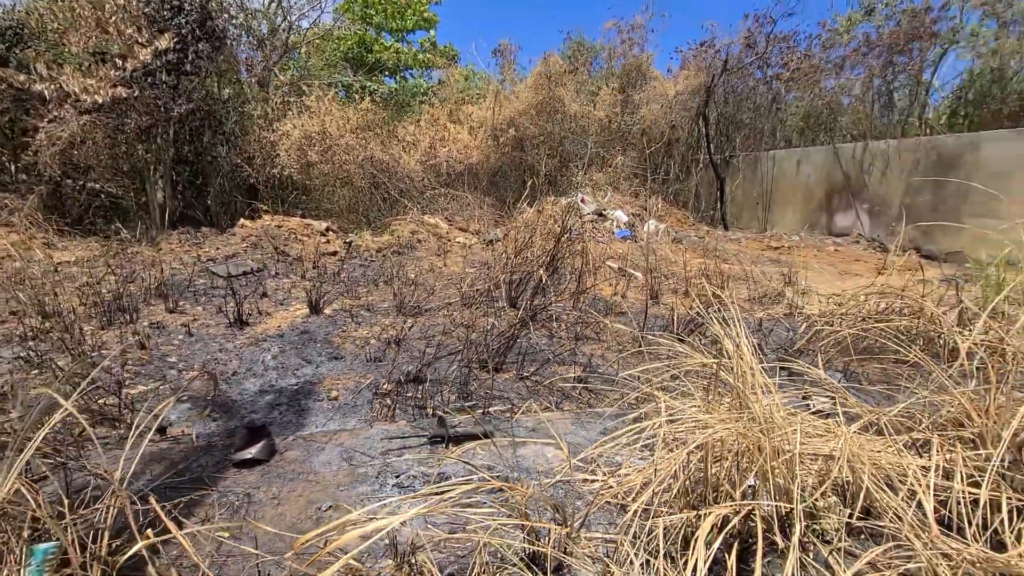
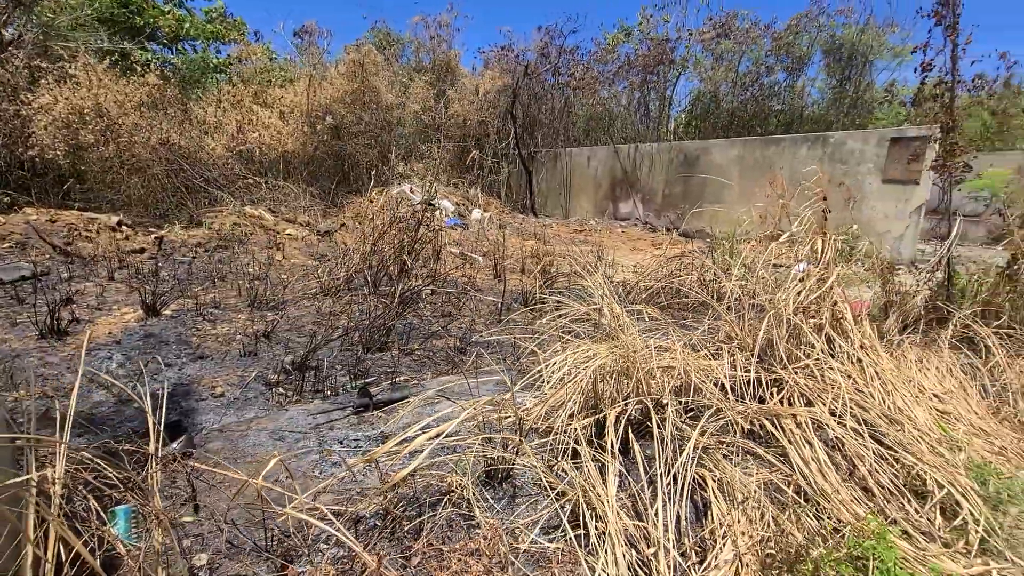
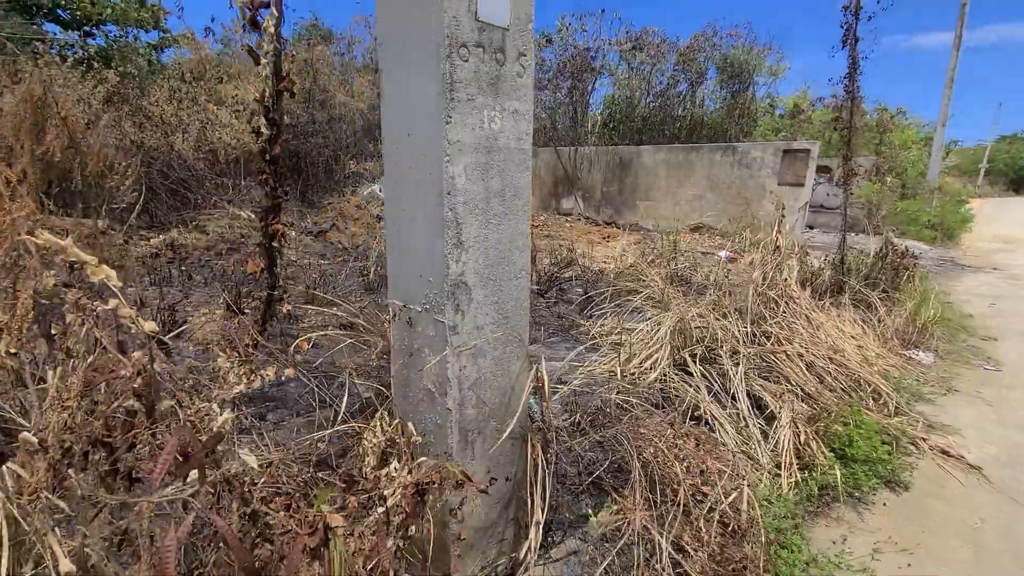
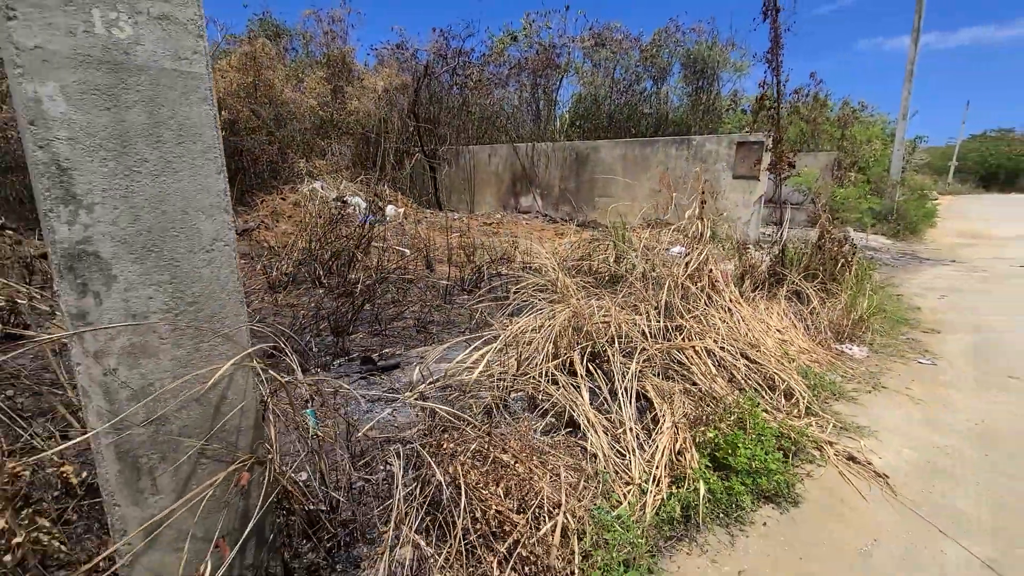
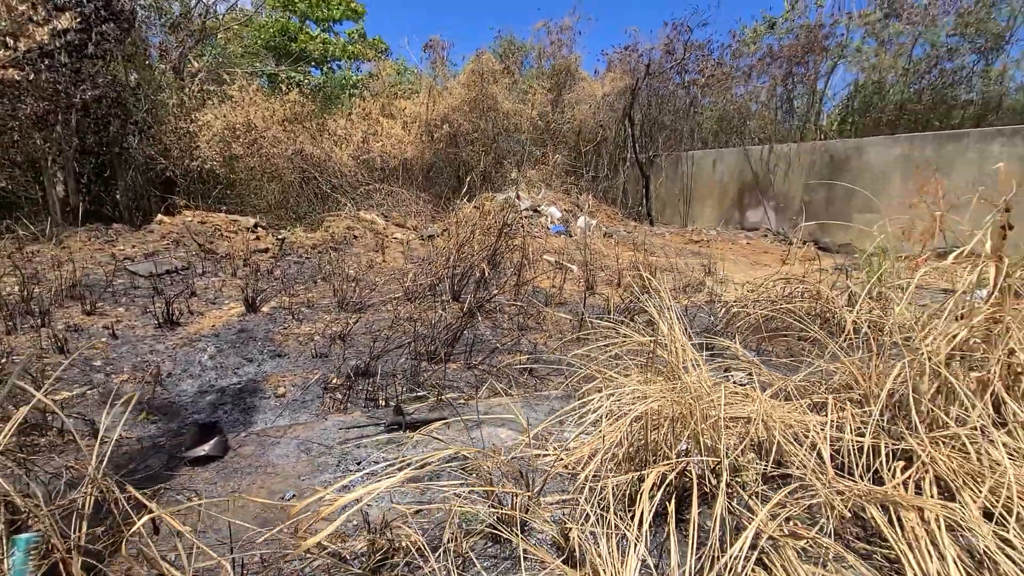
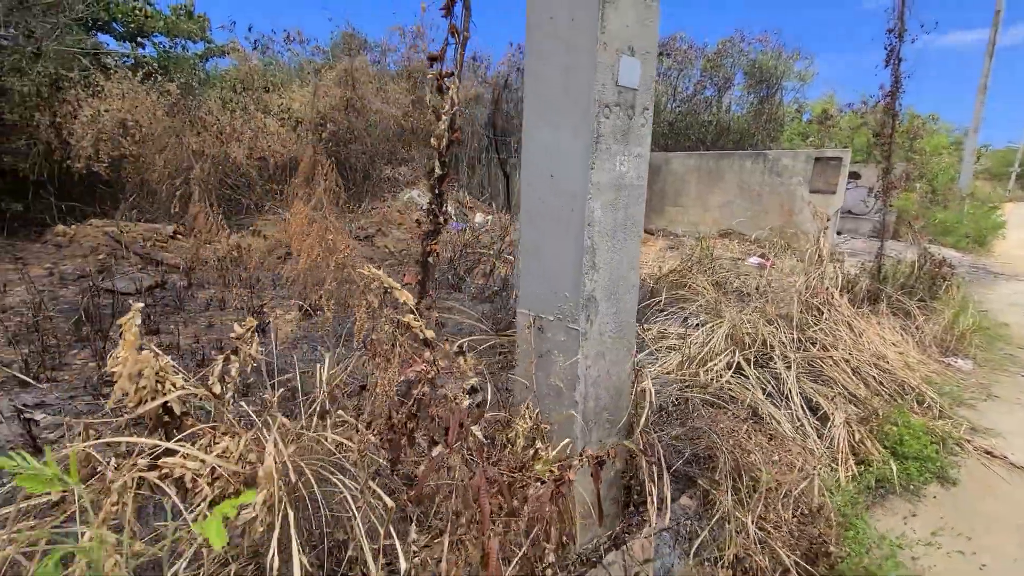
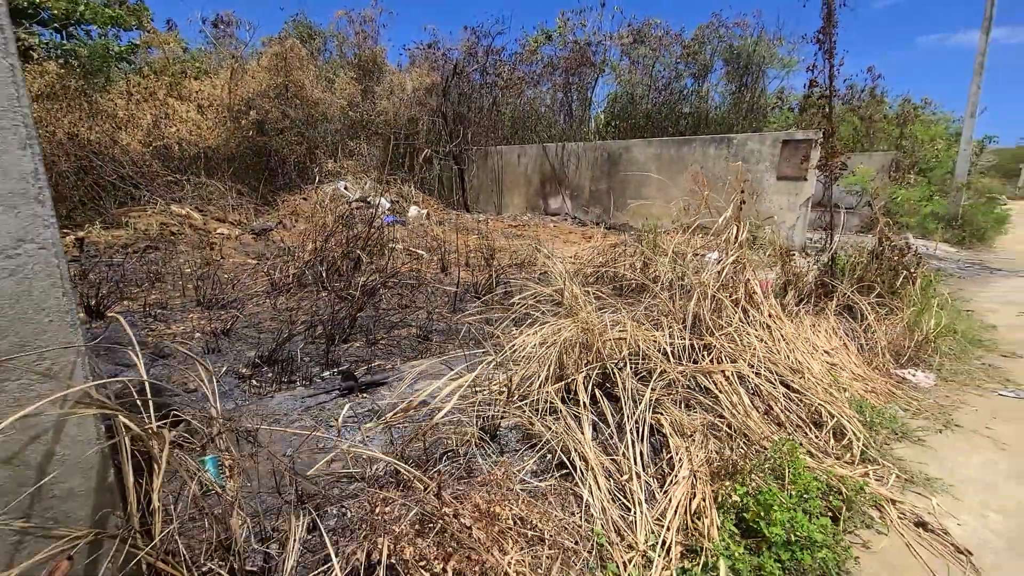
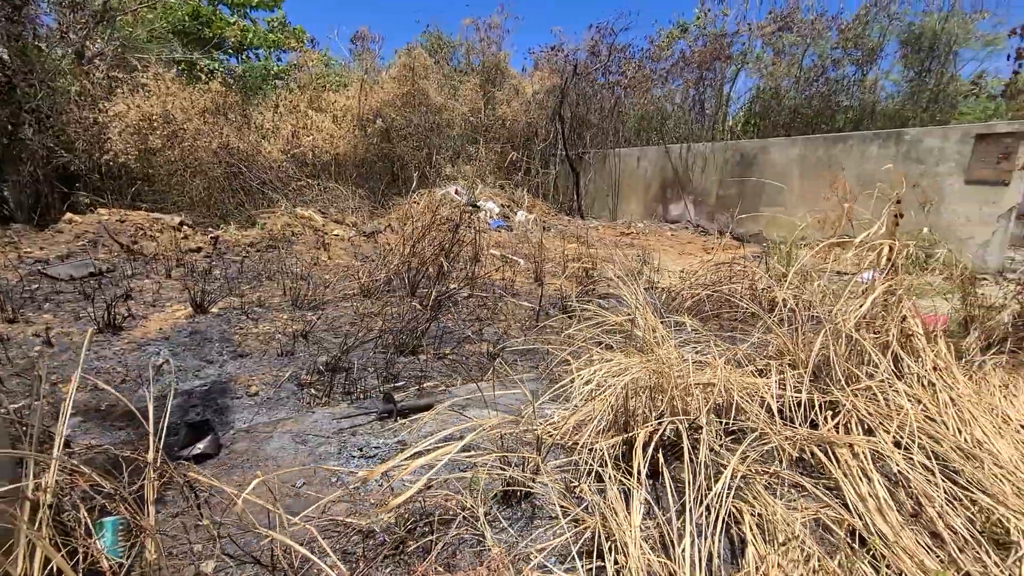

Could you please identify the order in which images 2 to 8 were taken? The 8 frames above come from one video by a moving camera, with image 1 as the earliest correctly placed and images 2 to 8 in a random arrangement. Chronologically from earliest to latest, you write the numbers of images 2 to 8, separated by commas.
5, 8, 2, 7, 4, 3, 6
